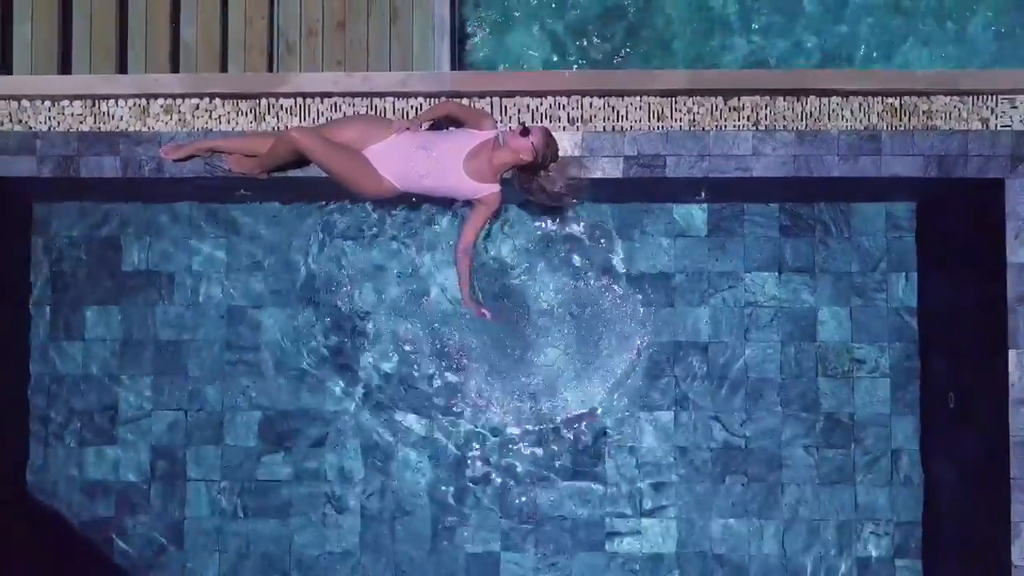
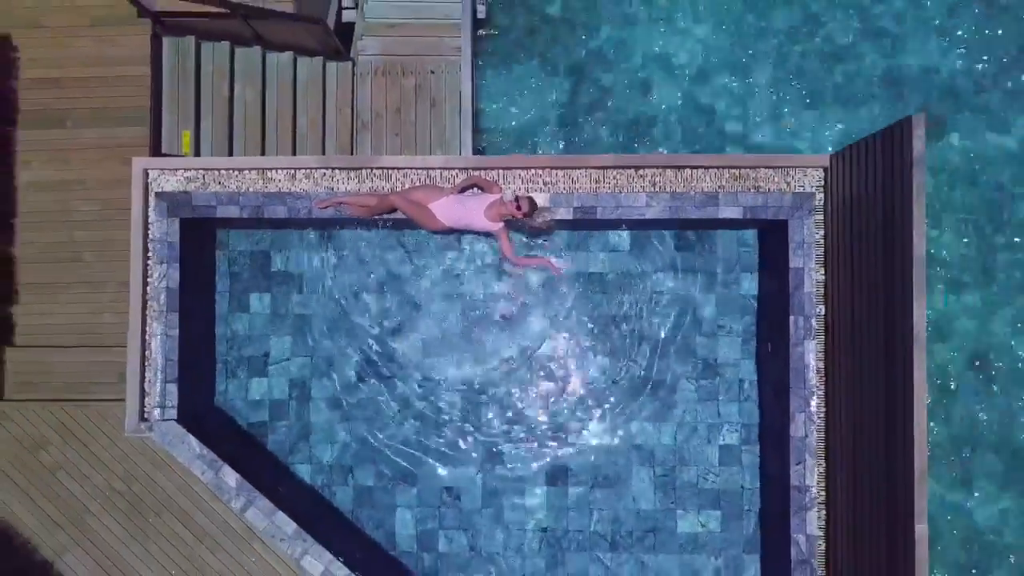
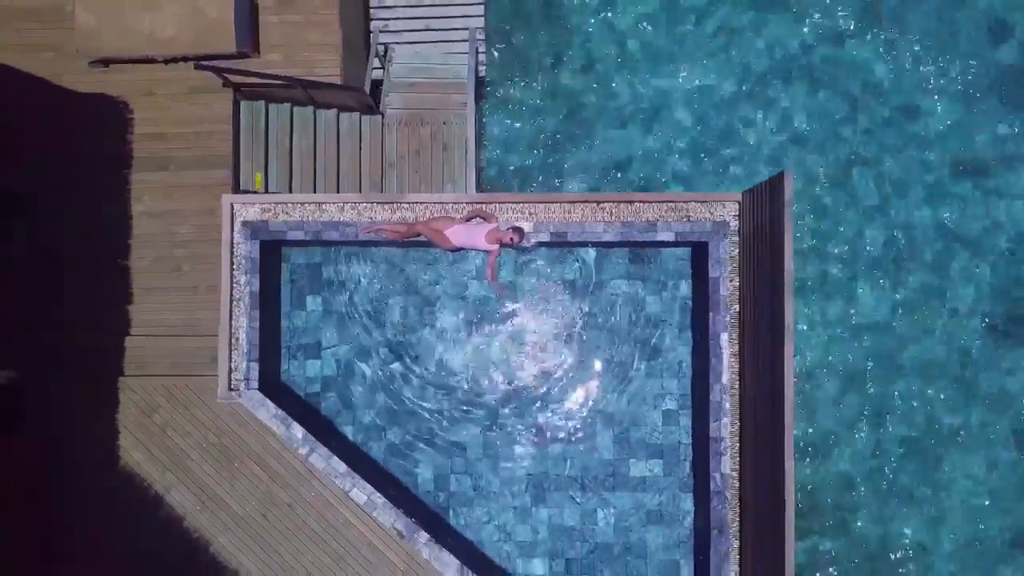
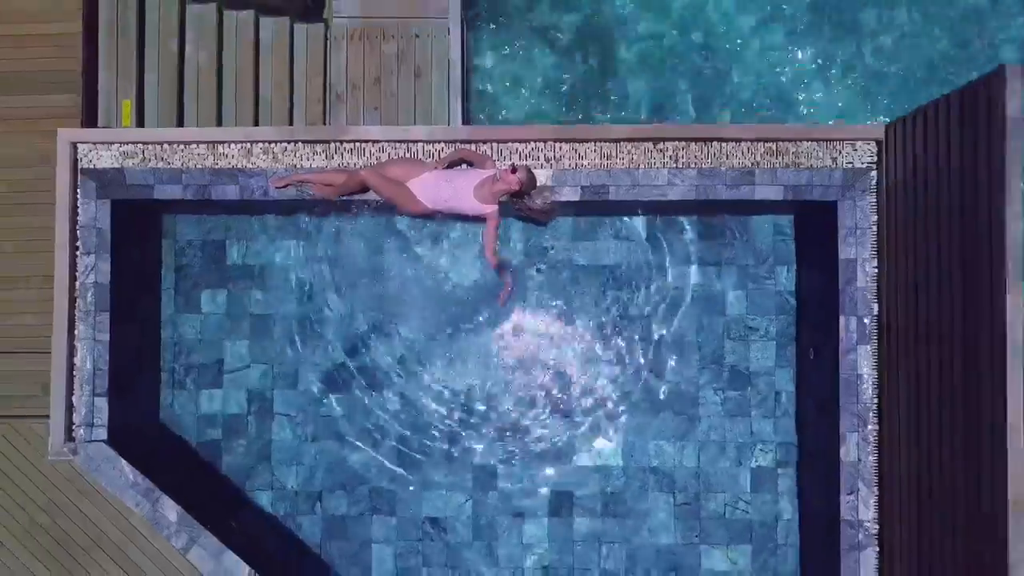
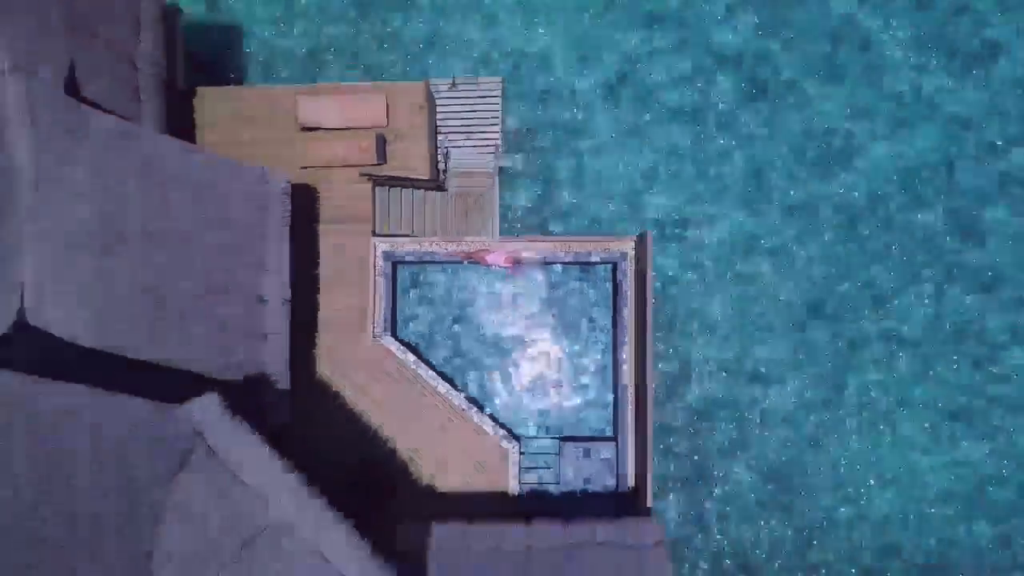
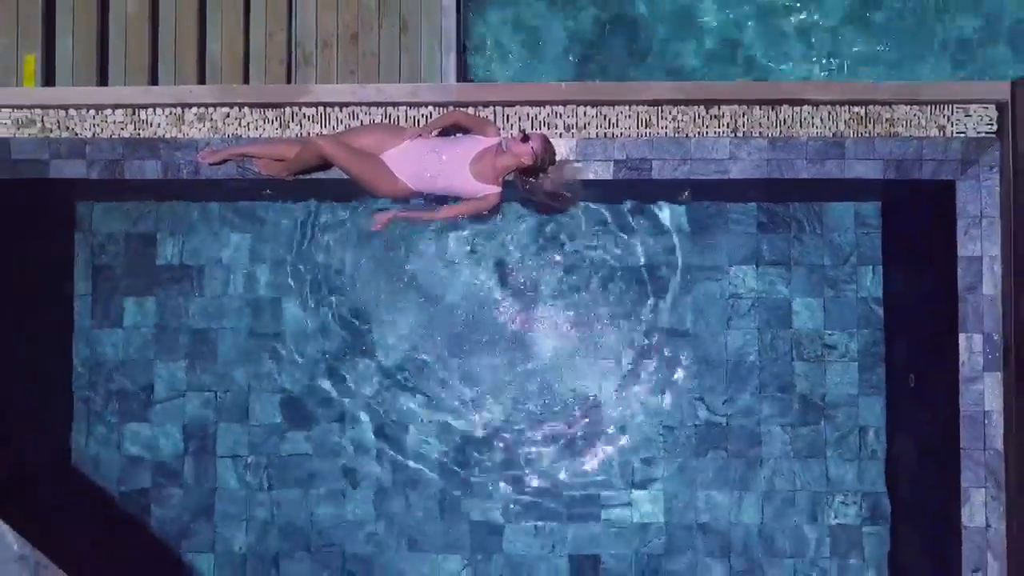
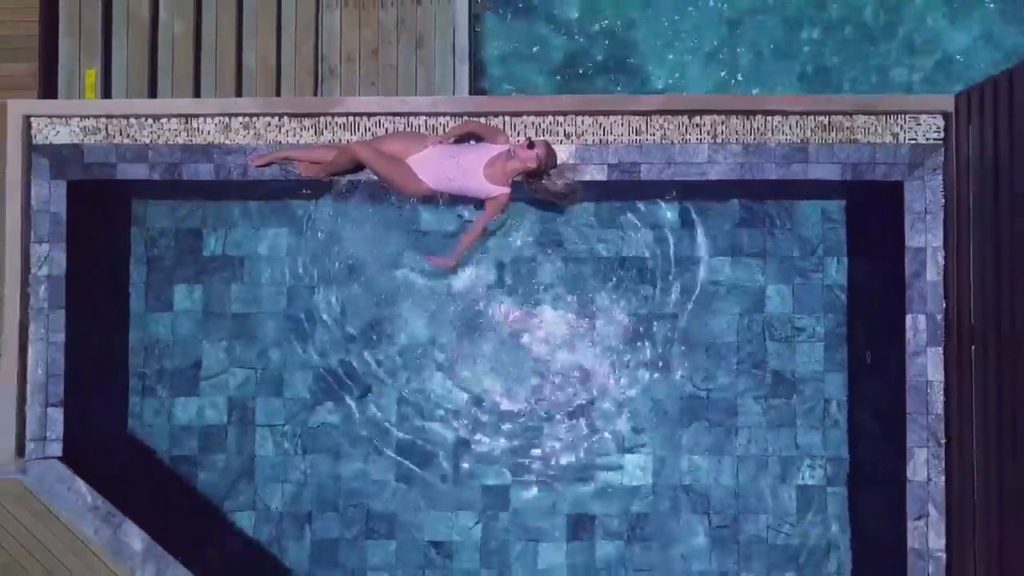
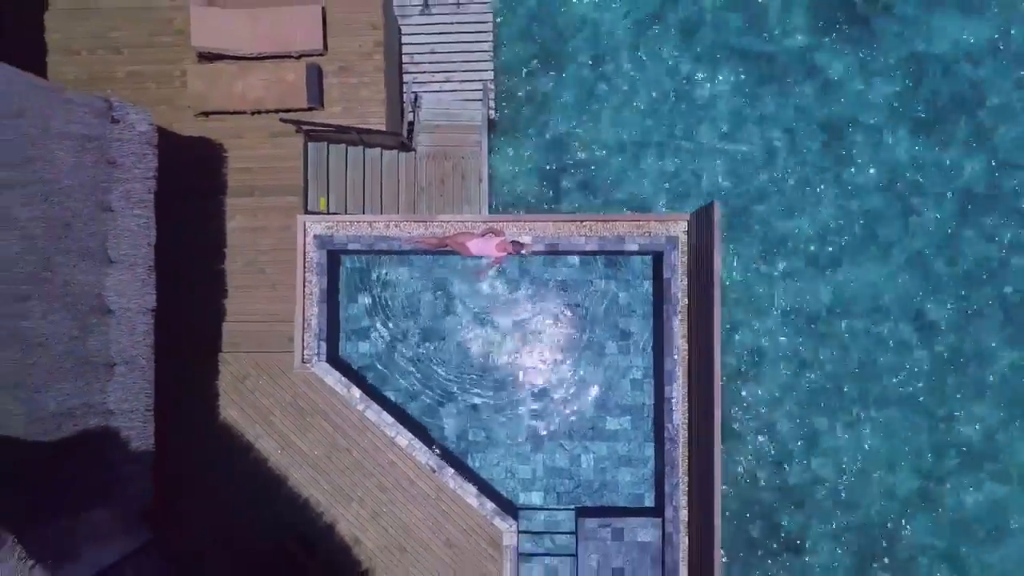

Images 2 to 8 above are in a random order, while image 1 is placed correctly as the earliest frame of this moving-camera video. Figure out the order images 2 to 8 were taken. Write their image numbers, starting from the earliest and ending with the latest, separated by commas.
6, 7, 4, 2, 3, 8, 5
